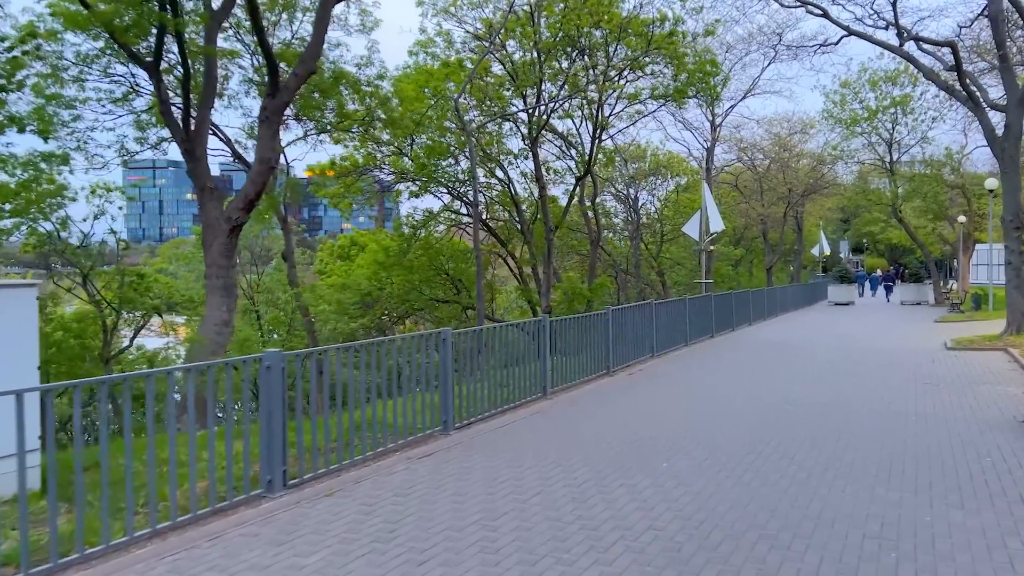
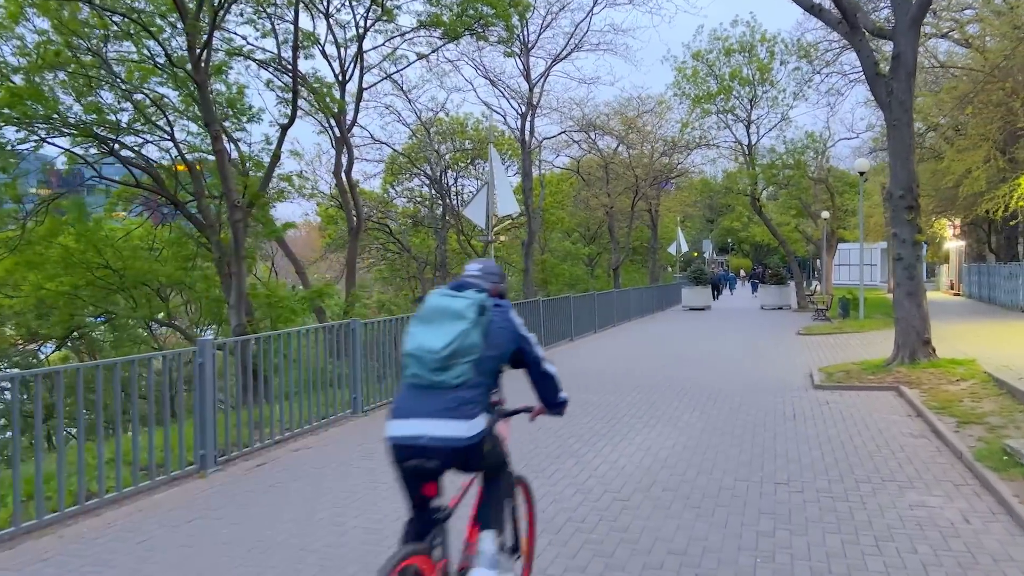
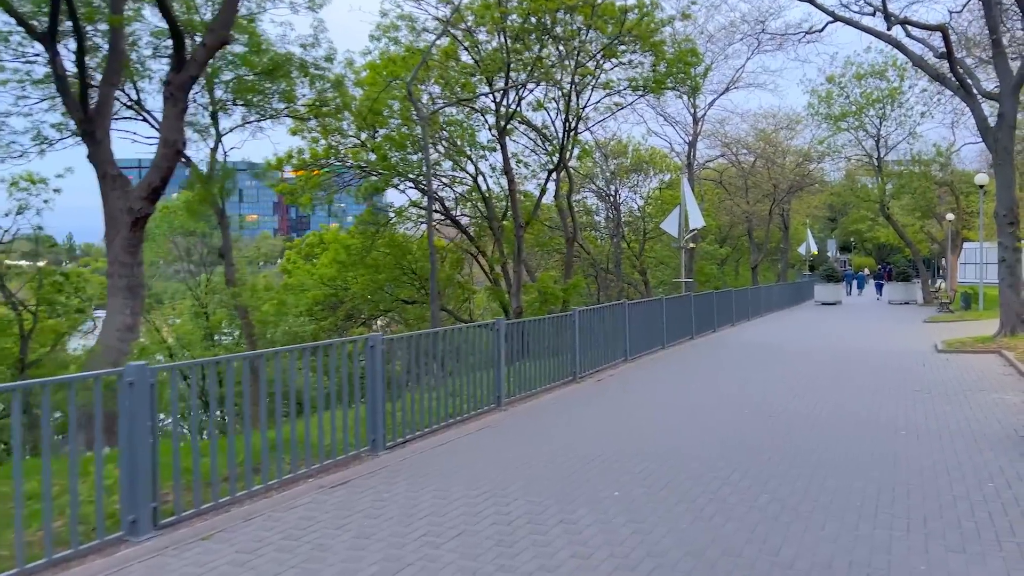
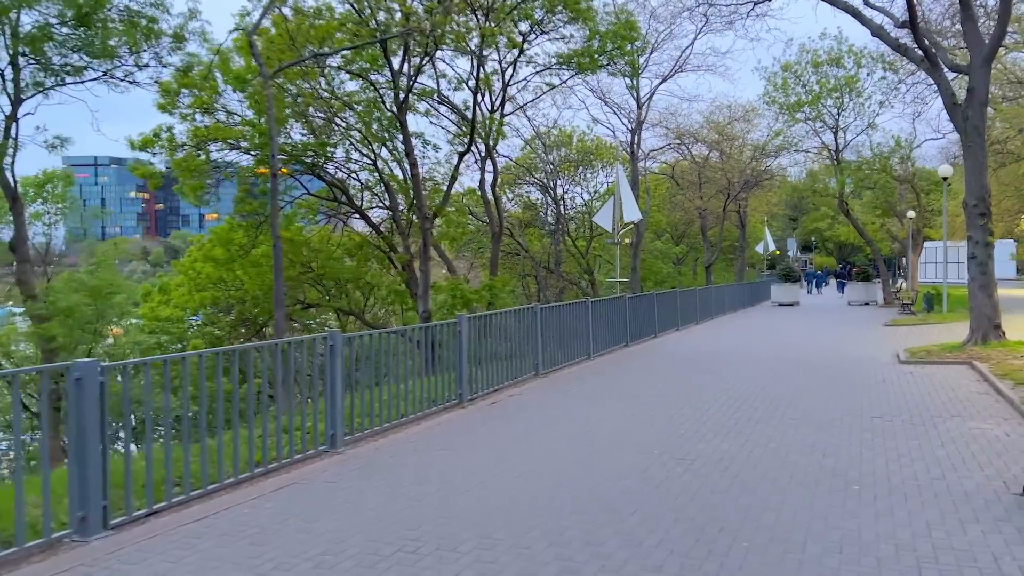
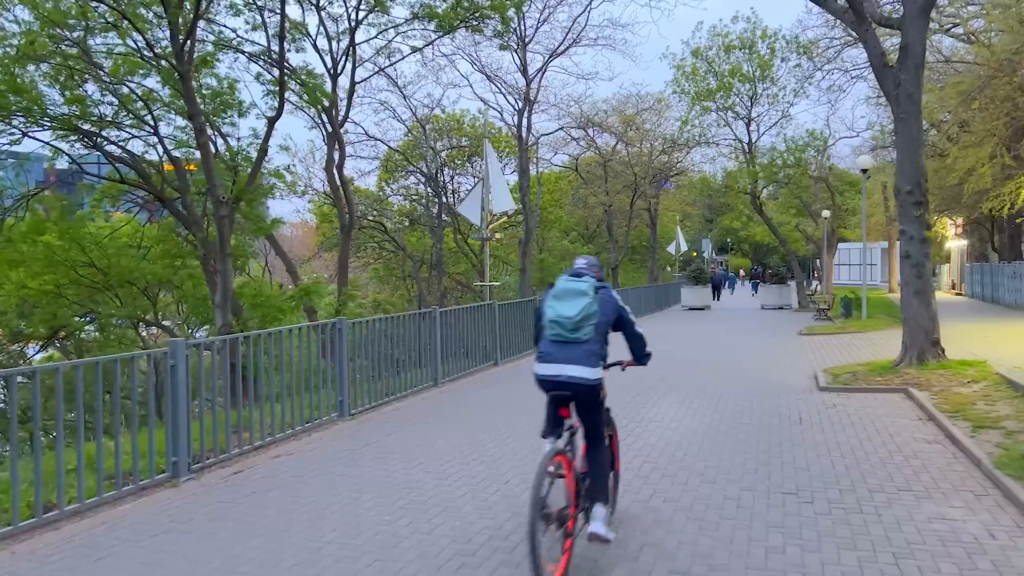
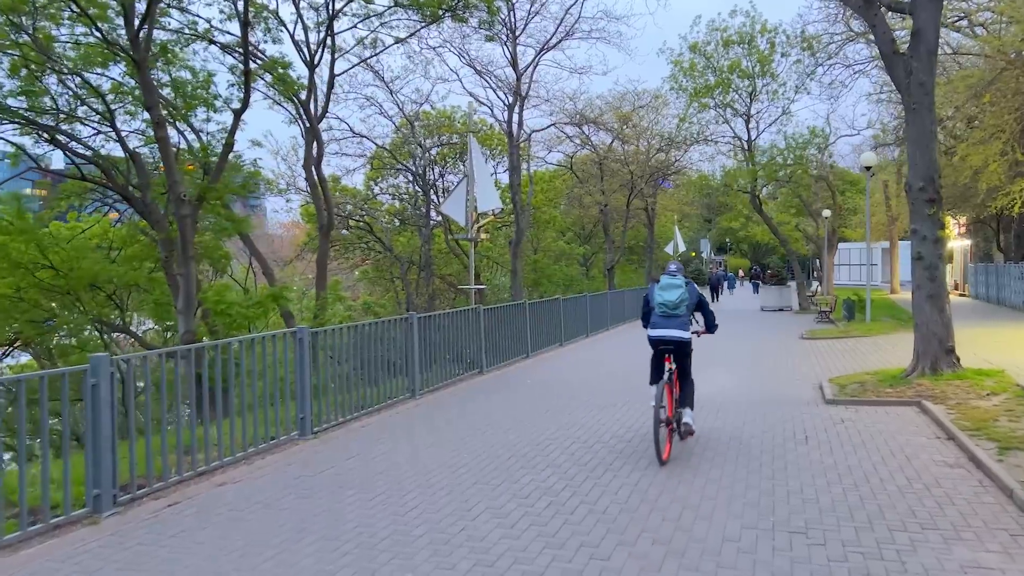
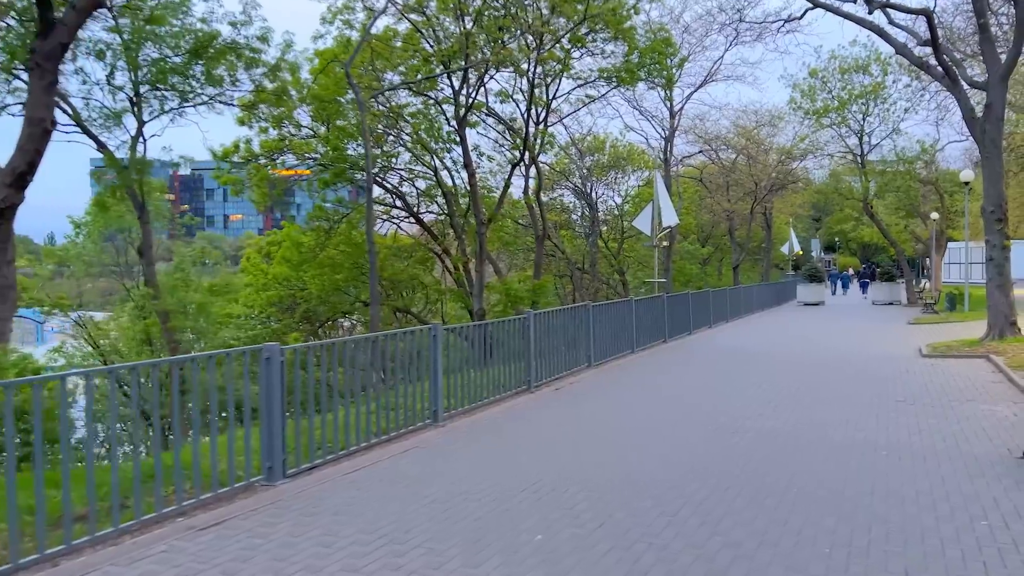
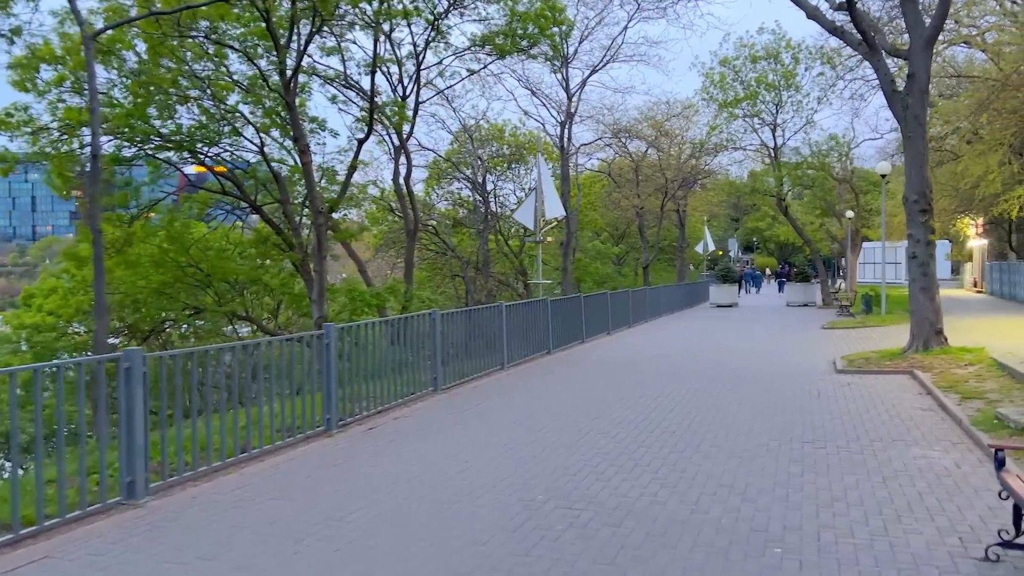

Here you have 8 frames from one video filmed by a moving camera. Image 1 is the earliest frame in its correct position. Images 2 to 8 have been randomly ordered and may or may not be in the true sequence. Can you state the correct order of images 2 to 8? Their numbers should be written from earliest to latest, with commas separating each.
3, 7, 4, 8, 2, 5, 6
